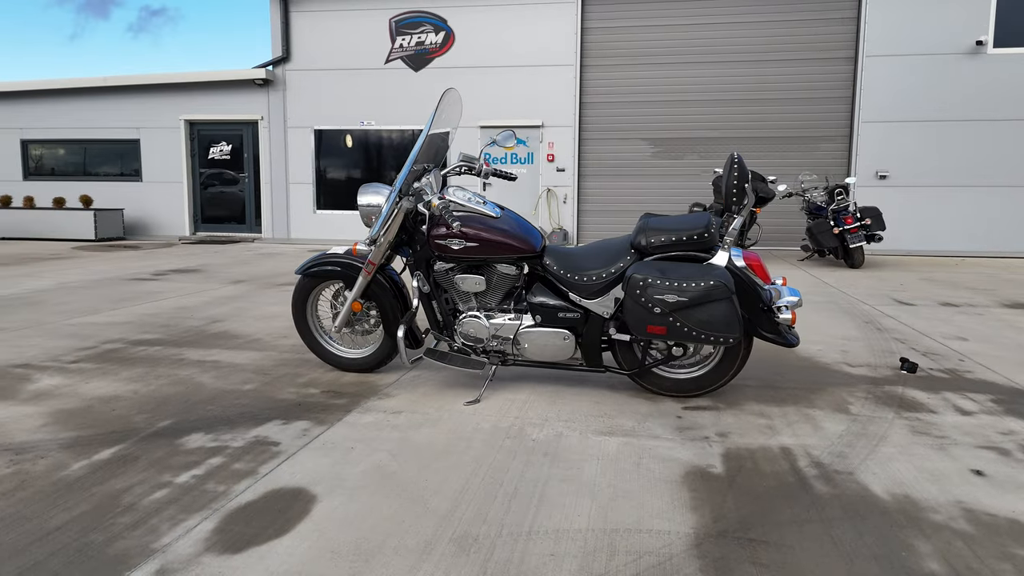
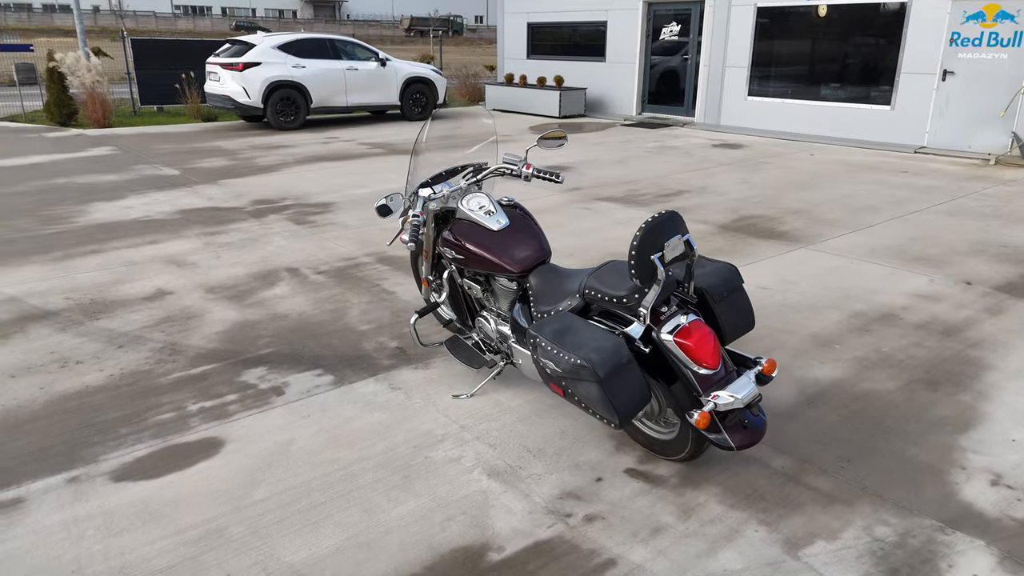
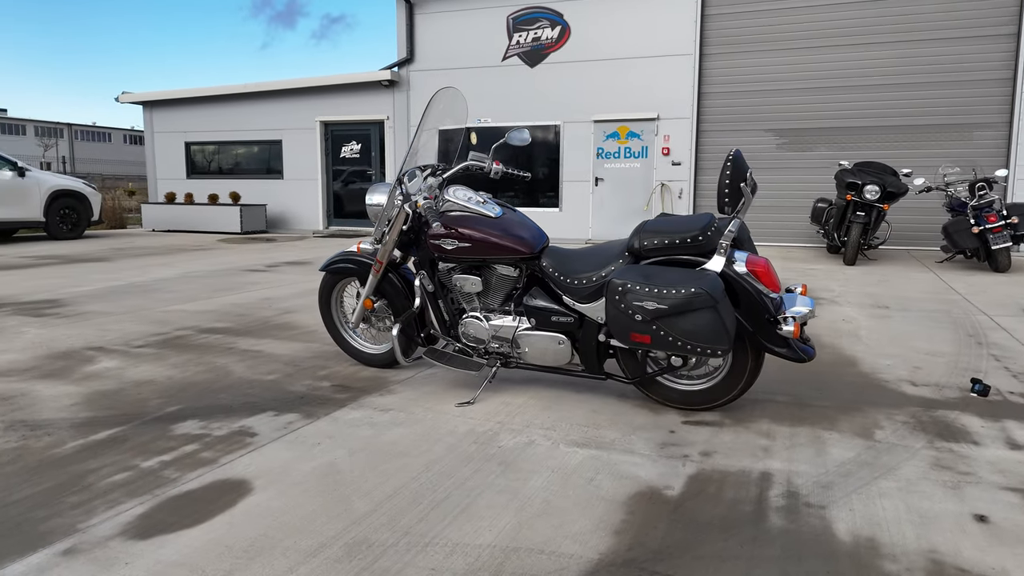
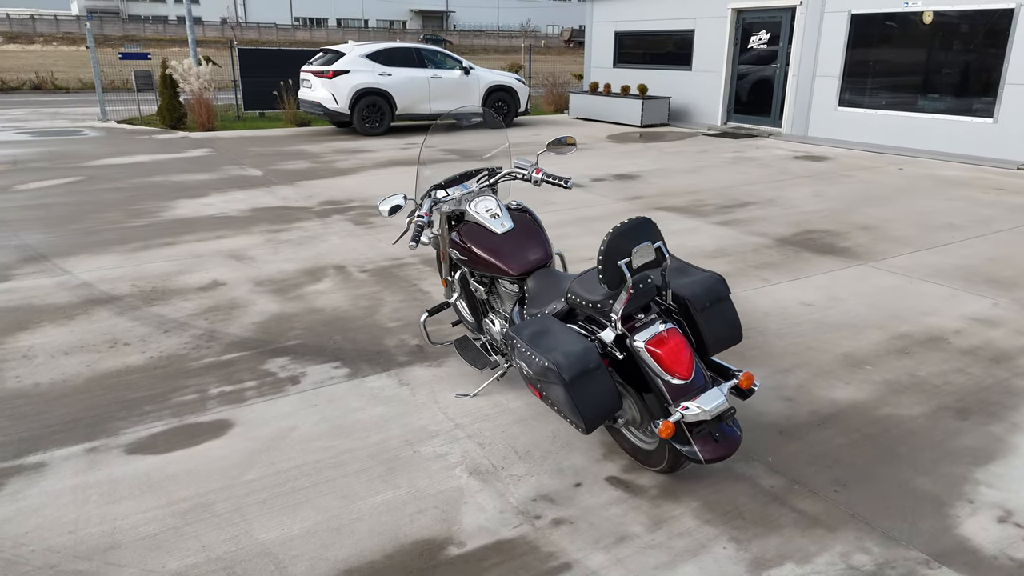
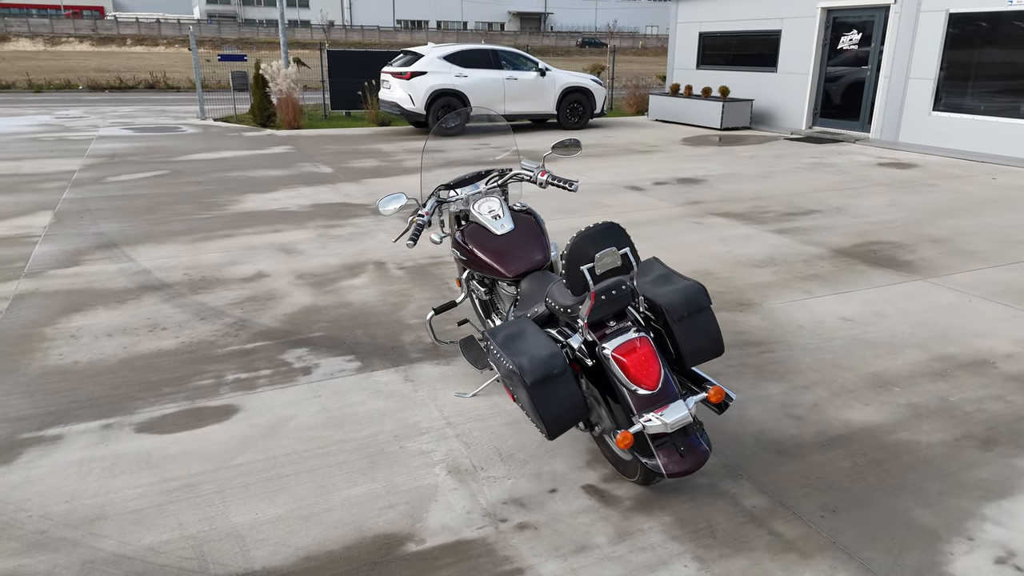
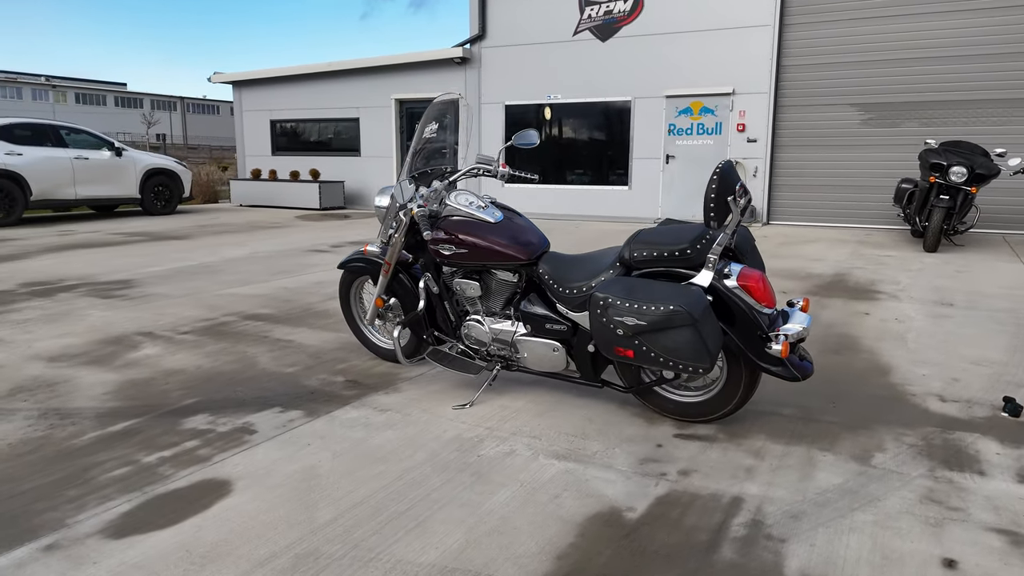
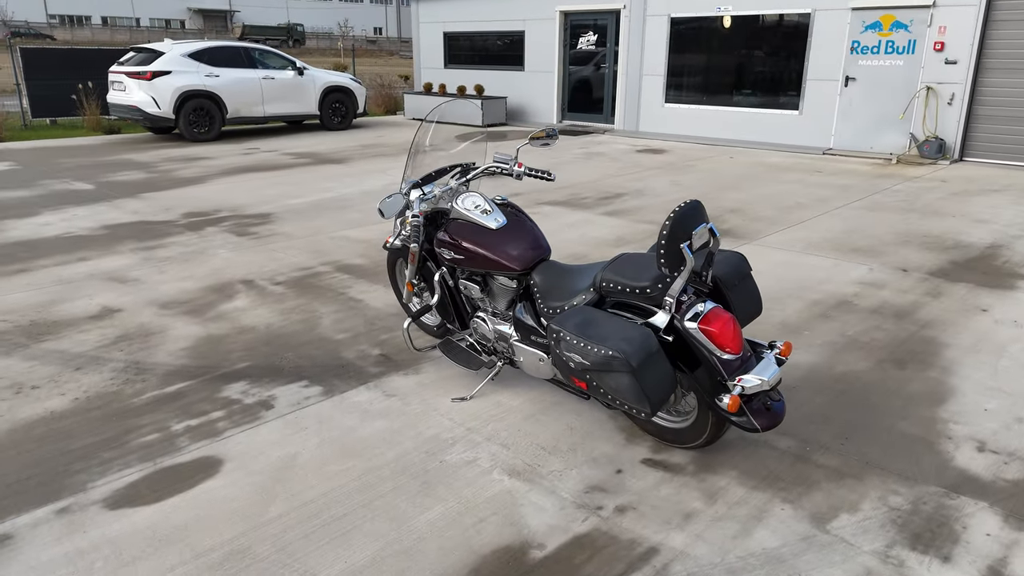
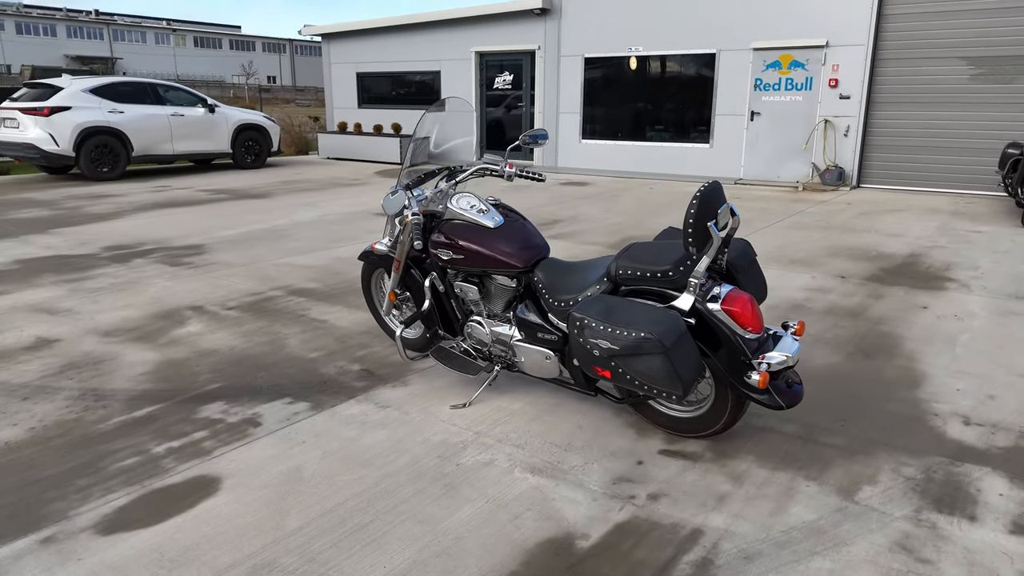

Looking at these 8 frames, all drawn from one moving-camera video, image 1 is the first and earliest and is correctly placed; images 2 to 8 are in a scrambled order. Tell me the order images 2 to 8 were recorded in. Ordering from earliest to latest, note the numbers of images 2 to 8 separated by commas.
3, 6, 8, 7, 2, 4, 5
